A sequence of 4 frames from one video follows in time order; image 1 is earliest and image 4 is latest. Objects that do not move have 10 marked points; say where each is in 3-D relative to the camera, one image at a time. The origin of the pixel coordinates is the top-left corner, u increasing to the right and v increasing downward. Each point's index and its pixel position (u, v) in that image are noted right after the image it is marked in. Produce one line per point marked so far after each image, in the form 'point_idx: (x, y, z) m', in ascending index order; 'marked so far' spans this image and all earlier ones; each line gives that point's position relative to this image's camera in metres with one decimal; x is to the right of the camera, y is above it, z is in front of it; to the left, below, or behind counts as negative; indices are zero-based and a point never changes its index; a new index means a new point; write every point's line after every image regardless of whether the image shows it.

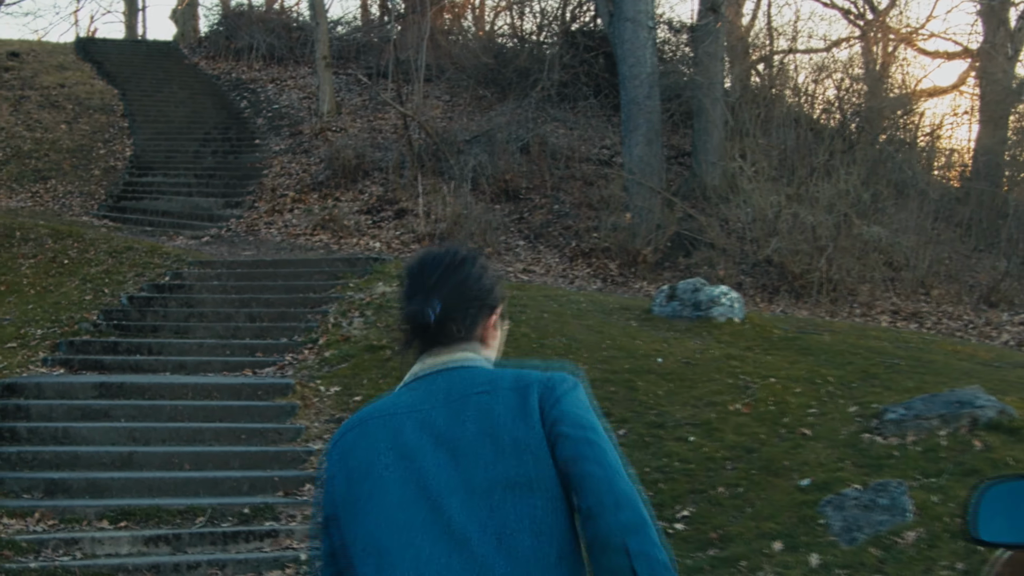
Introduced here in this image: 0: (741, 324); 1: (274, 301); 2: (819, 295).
0: (+2.1, -0.3, +10.5) m
1: (-2.3, -0.1, +11.1) m
2: (+4.6, -0.1, +17.1) m
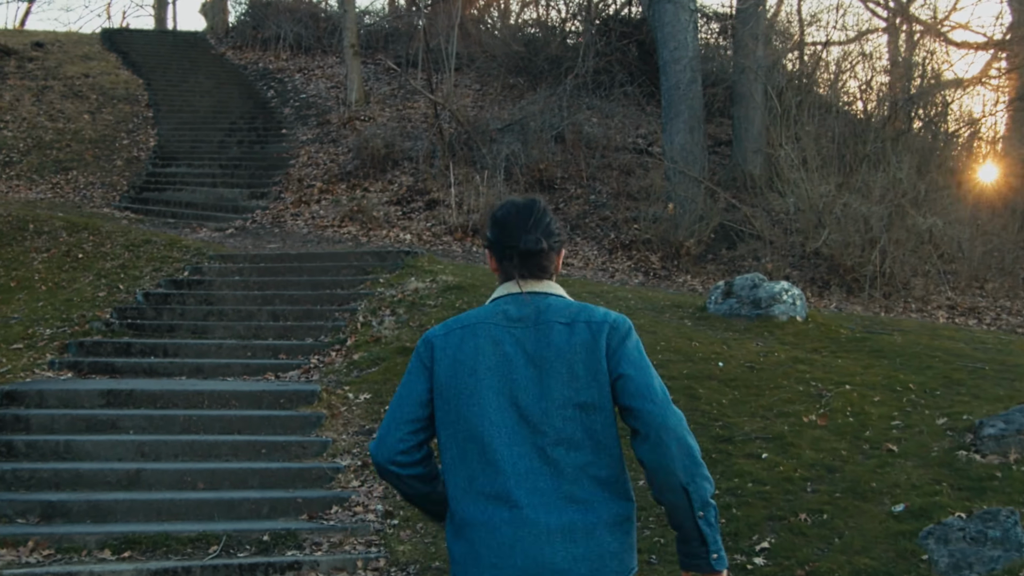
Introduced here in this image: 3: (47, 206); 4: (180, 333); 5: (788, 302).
0: (+2.5, -0.3, +9.6) m
1: (-1.9, -0.1, +10.4) m
2: (+5.2, 0.0, +16.1) m
3: (-7.4, +1.6, +18.1) m
4: (-3.0, -0.4, +10.0) m
5: (+2.4, -0.1, +9.8) m
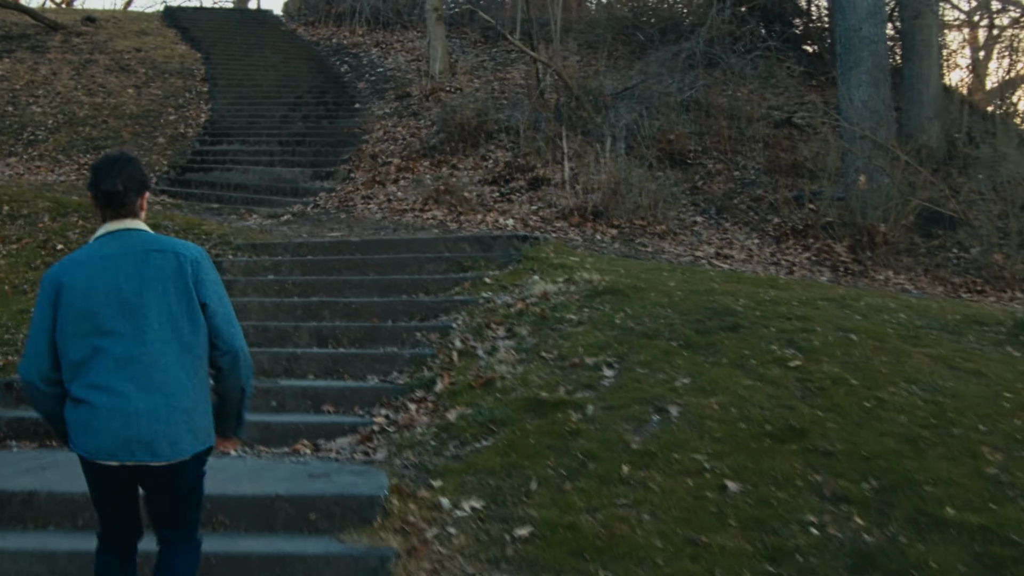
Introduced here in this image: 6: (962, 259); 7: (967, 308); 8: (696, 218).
0: (+3.5, -0.3, +5.5) m
1: (-0.9, -0.1, +6.6) m
2: (+6.6, 0.0, +11.8) m
3: (-5.8, +1.6, +14.6) m
4: (-1.9, -0.4, +6.3) m
5: (+3.4, -0.1, +5.7) m
6: (+4.9, +0.3, +12.2) m
7: (+2.7, -0.1, +6.8) m
8: (+2.0, +0.8, +12.8) m
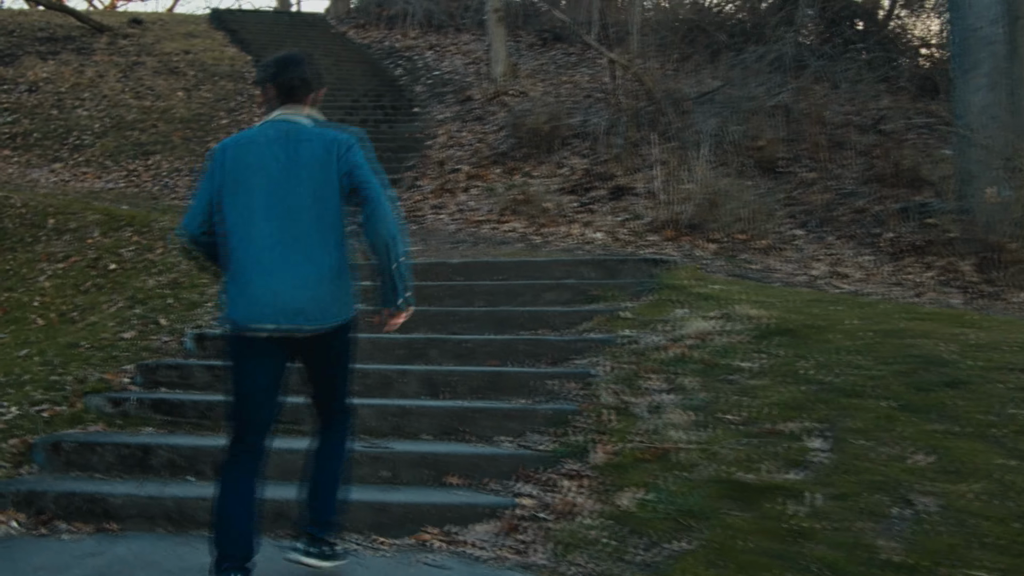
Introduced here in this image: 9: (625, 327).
0: (+4.2, -0.5, +4.3) m
1: (-0.2, -0.3, +5.5) m
2: (+7.5, -0.3, +10.5) m
3: (-4.9, +1.4, +13.7) m
4: (-1.2, -0.6, +5.2) m
5: (+4.1, -0.3, +4.4) m
6: (+5.8, +0.1, +10.9) m
7: (+3.5, -0.3, +5.6) m
8: (+2.9, +0.6, +11.6) m
9: (+0.5, -0.2, +5.5) m
